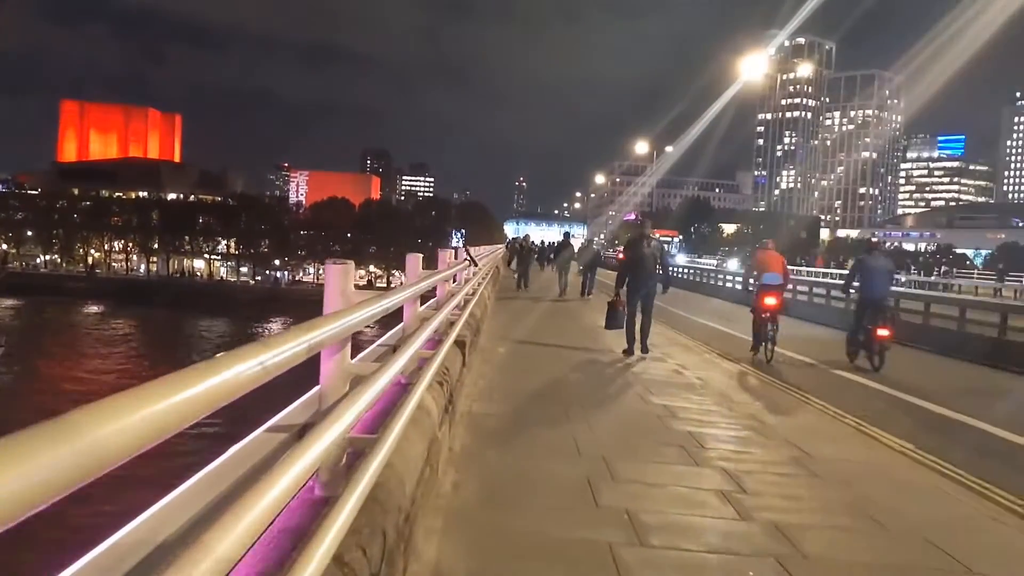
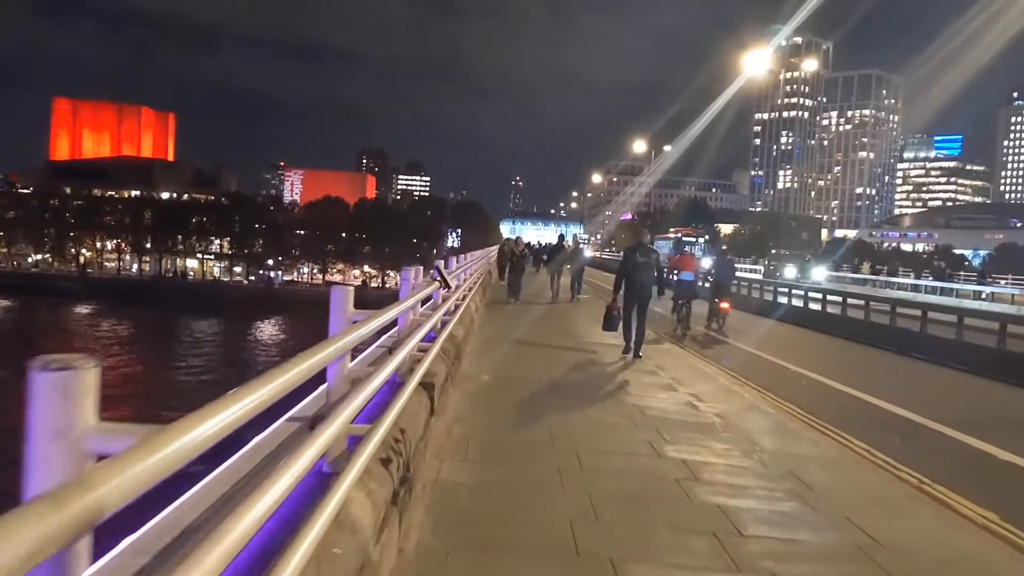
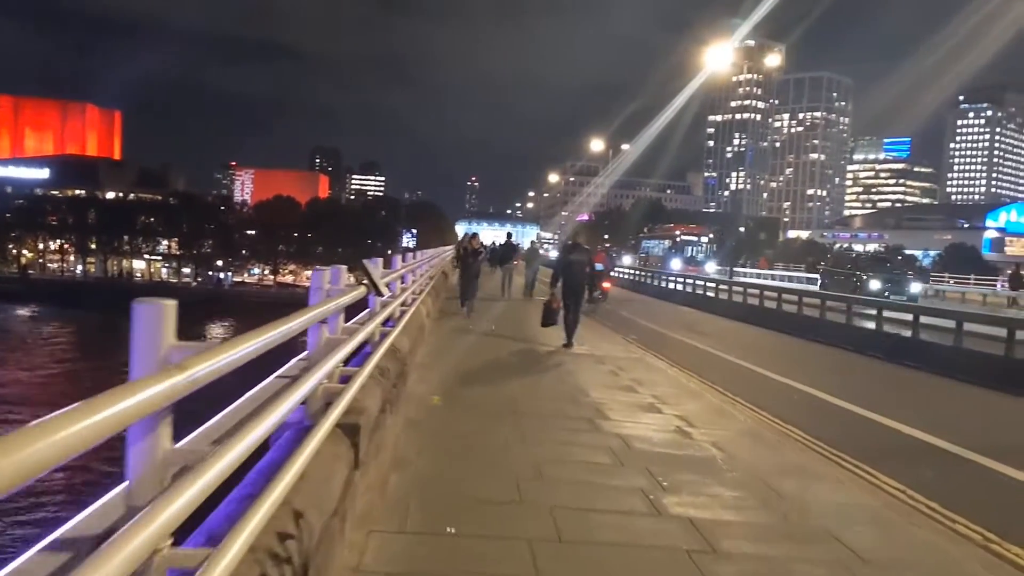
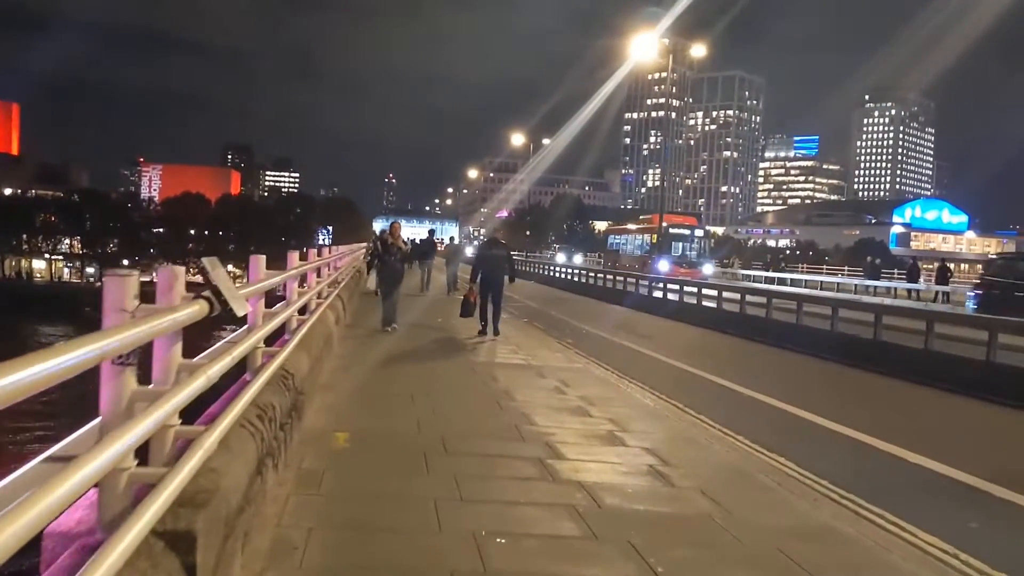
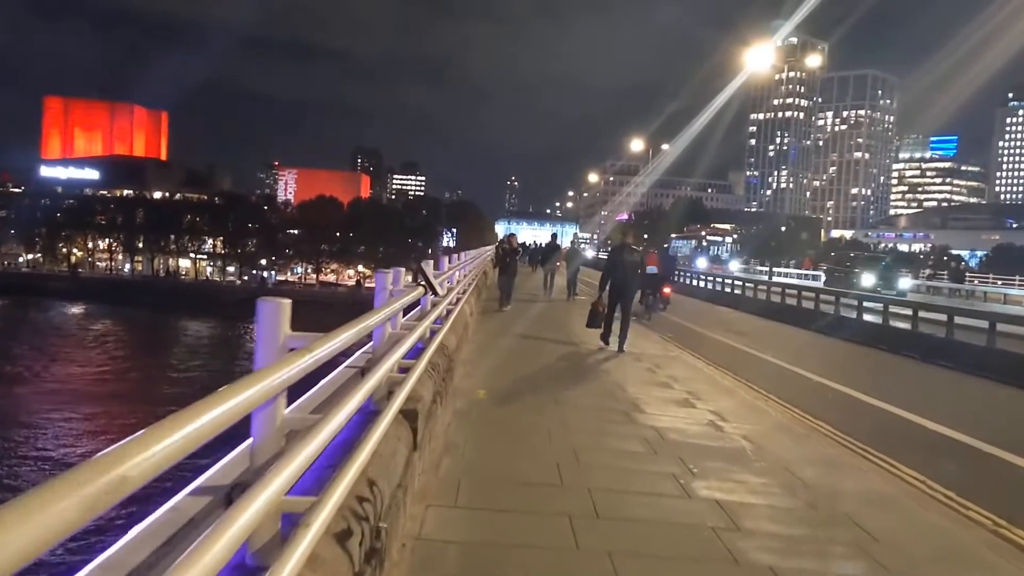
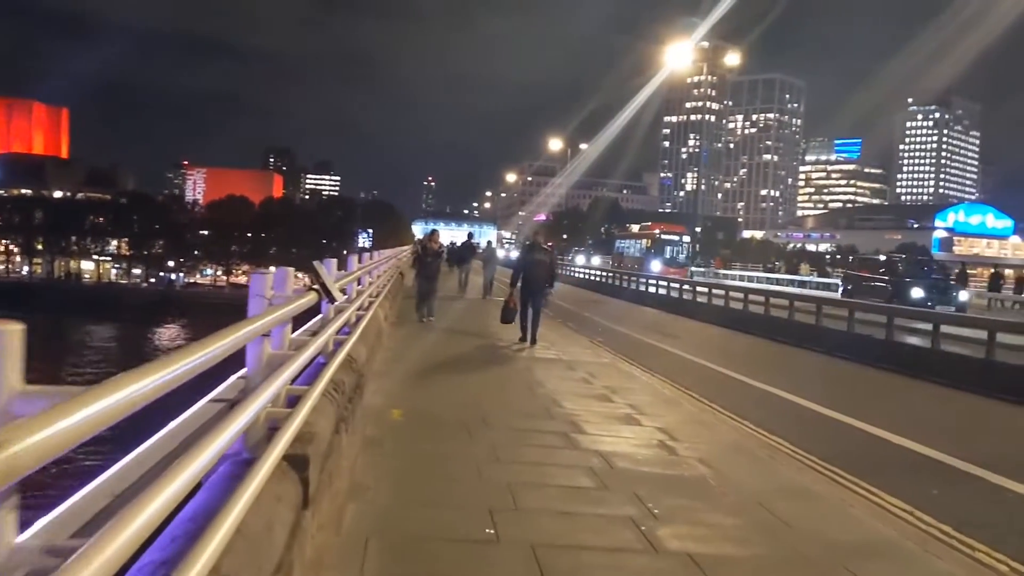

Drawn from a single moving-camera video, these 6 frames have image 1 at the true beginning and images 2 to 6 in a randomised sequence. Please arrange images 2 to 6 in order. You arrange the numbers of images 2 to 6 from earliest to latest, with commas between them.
2, 5, 3, 6, 4
